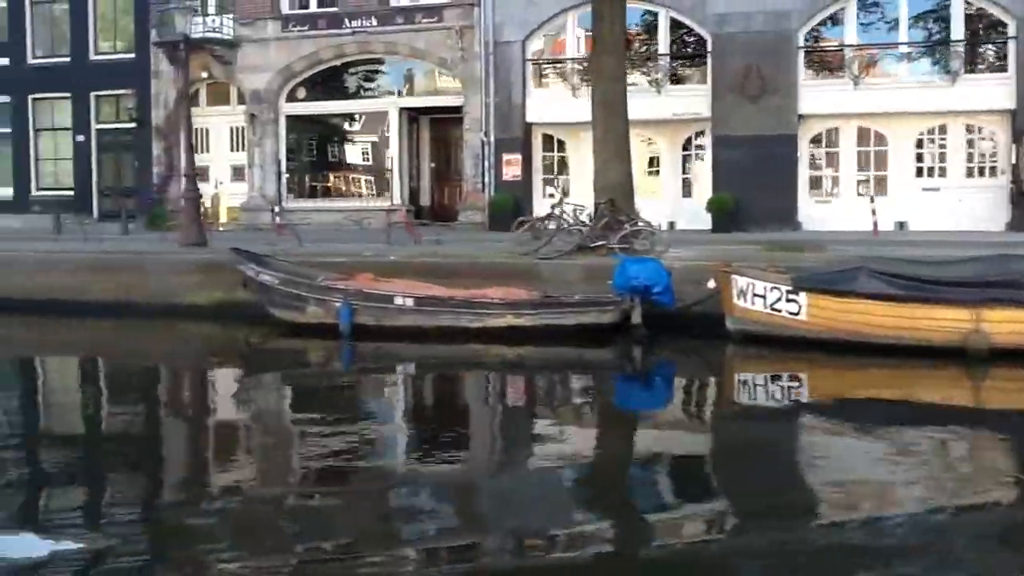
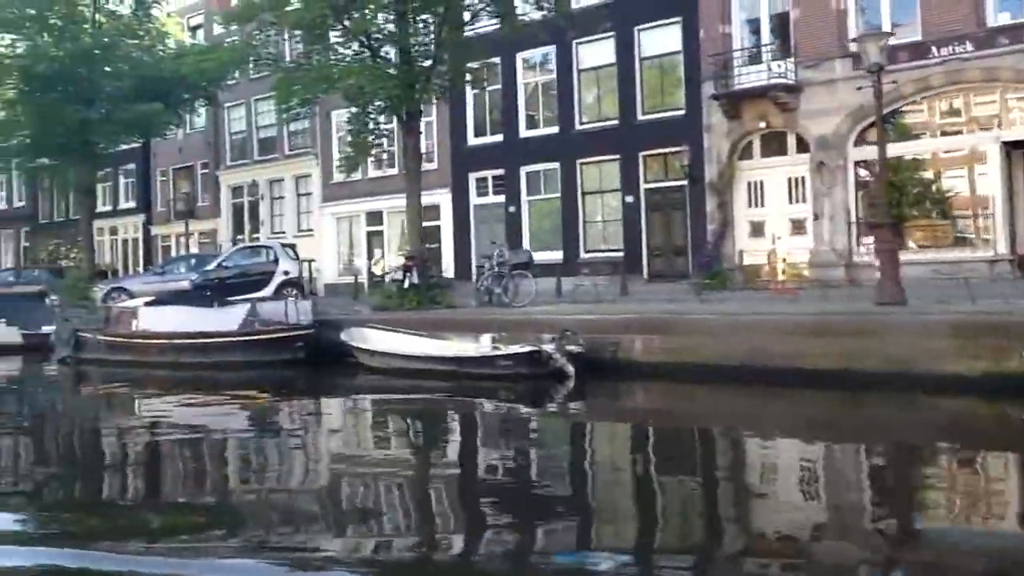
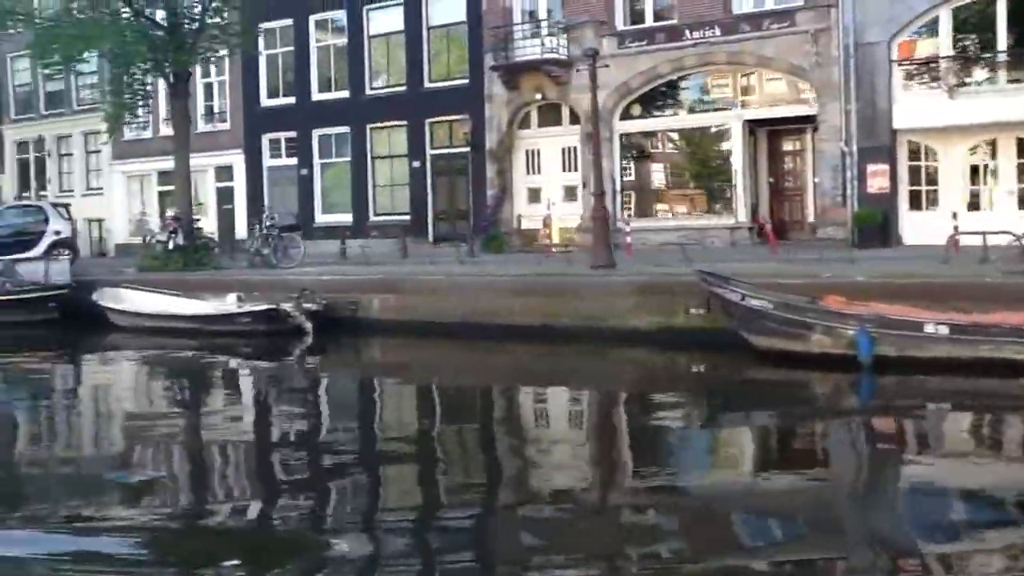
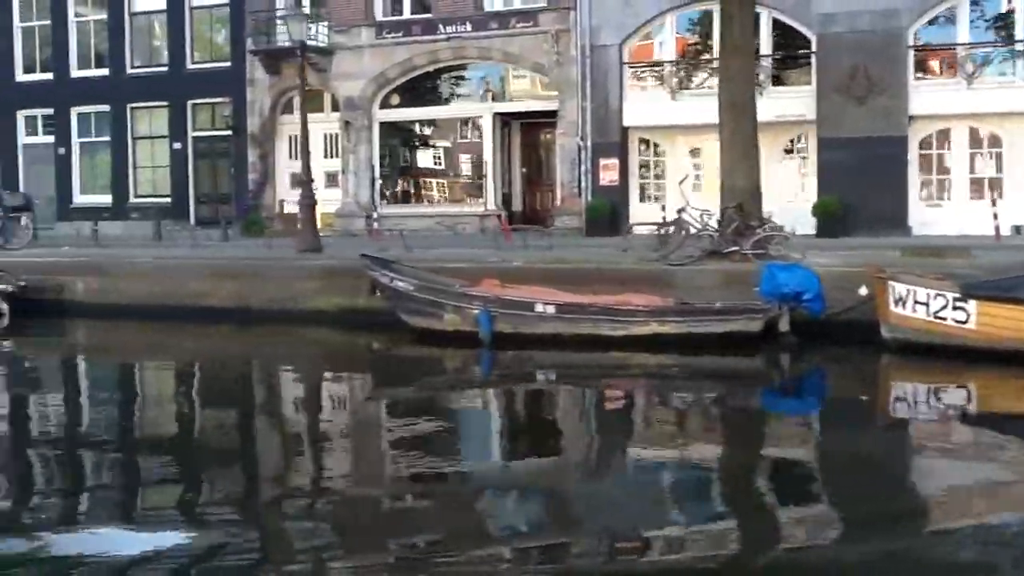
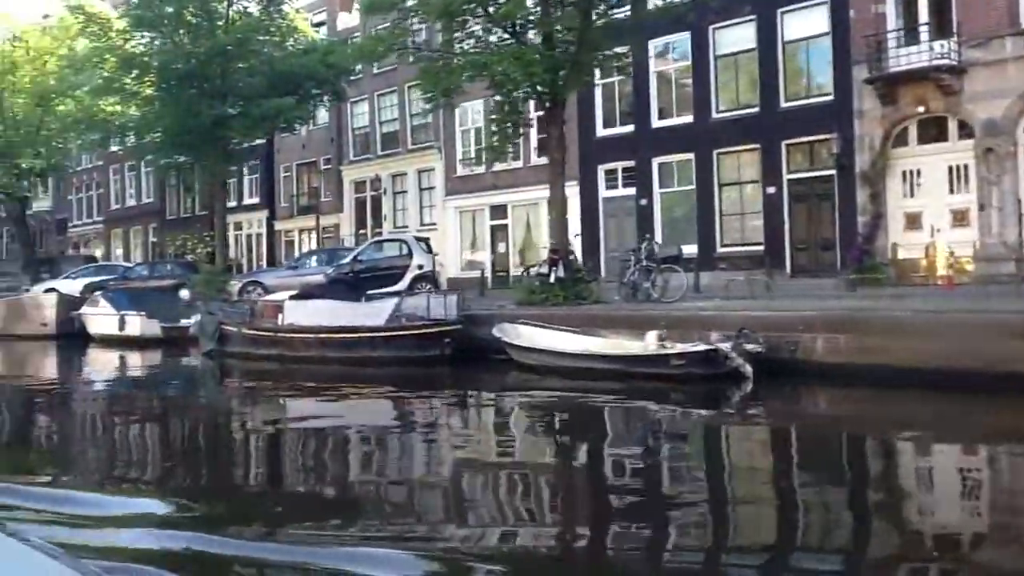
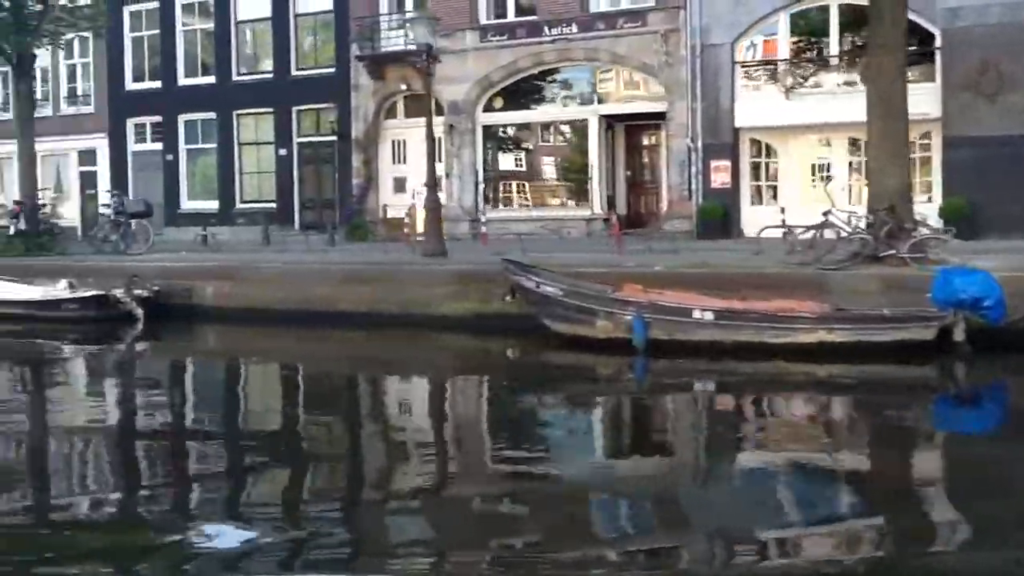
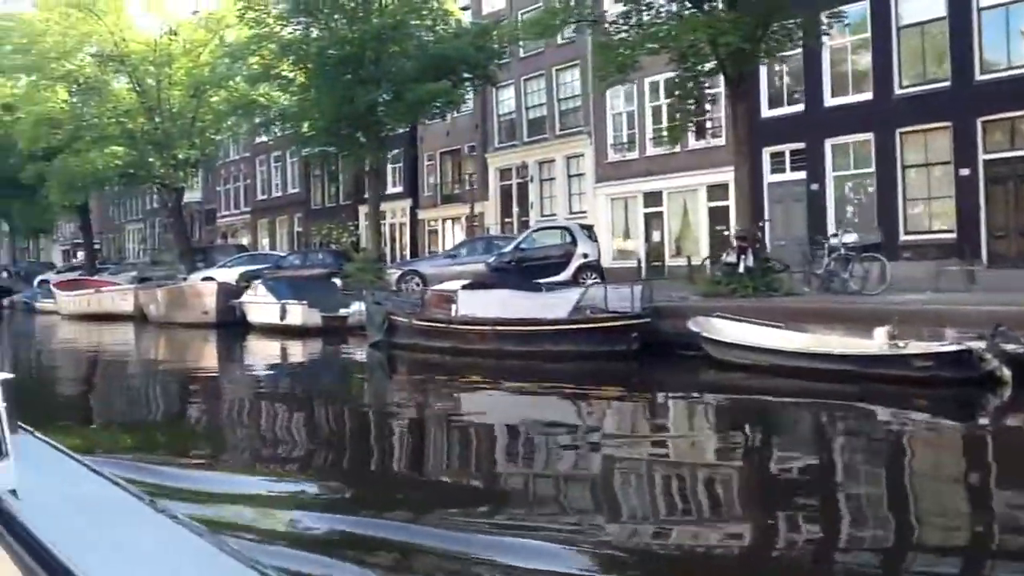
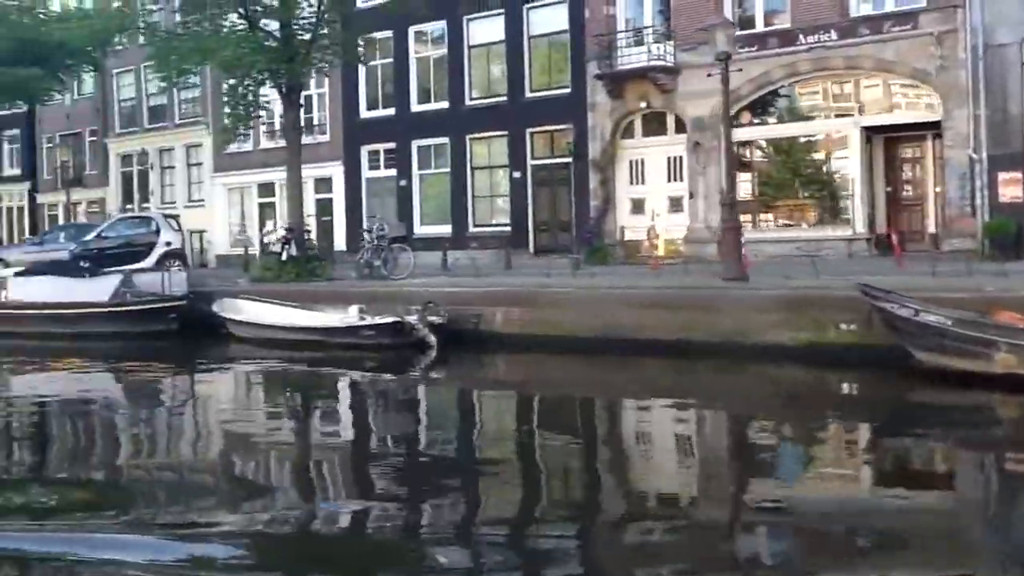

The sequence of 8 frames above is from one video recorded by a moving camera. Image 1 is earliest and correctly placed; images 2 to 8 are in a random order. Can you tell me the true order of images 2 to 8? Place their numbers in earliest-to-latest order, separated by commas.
4, 6, 3, 8, 2, 5, 7
